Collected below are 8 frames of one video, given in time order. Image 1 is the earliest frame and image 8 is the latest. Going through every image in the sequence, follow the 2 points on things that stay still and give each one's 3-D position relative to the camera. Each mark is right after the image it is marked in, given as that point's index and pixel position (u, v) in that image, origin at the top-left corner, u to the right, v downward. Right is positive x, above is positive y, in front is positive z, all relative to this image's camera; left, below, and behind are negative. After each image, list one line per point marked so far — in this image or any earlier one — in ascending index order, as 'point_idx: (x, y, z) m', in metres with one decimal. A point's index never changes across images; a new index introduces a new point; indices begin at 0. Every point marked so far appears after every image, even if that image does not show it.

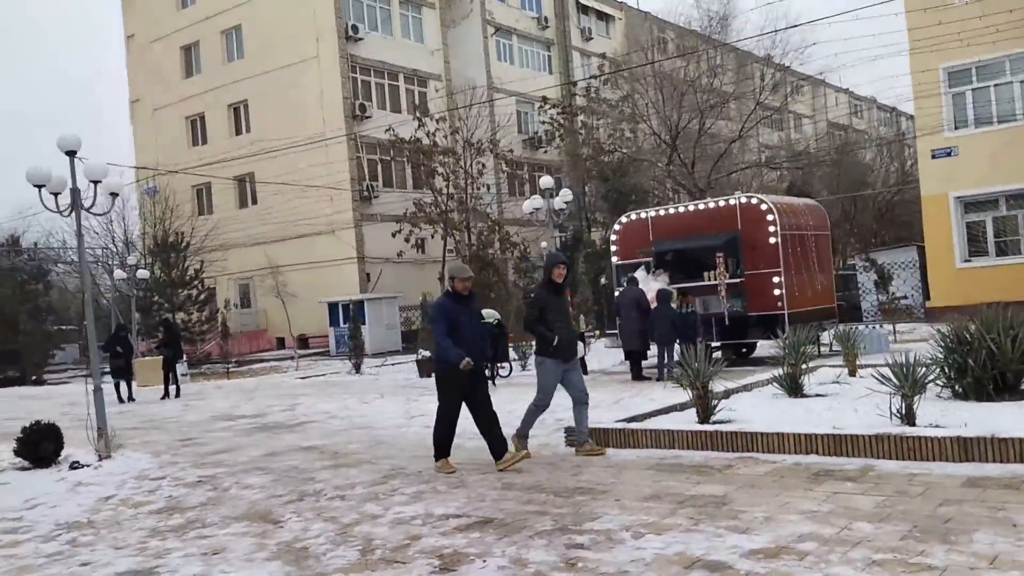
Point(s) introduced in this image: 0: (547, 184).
0: (+0.8, +2.3, +19.6) m
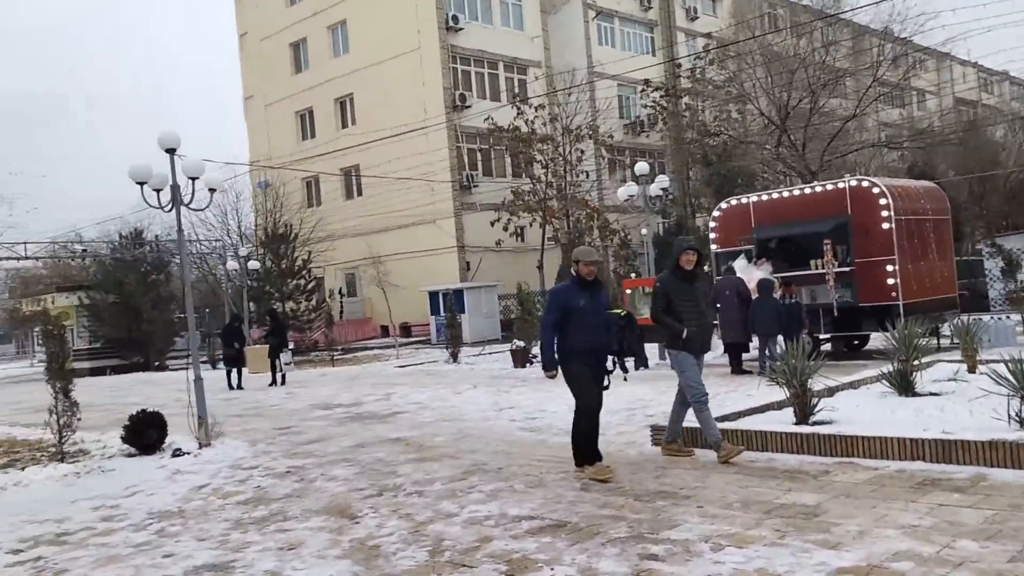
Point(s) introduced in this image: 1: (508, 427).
0: (+2.9, +2.5, +19.2) m
1: (0.0, -1.4, +9.1) m
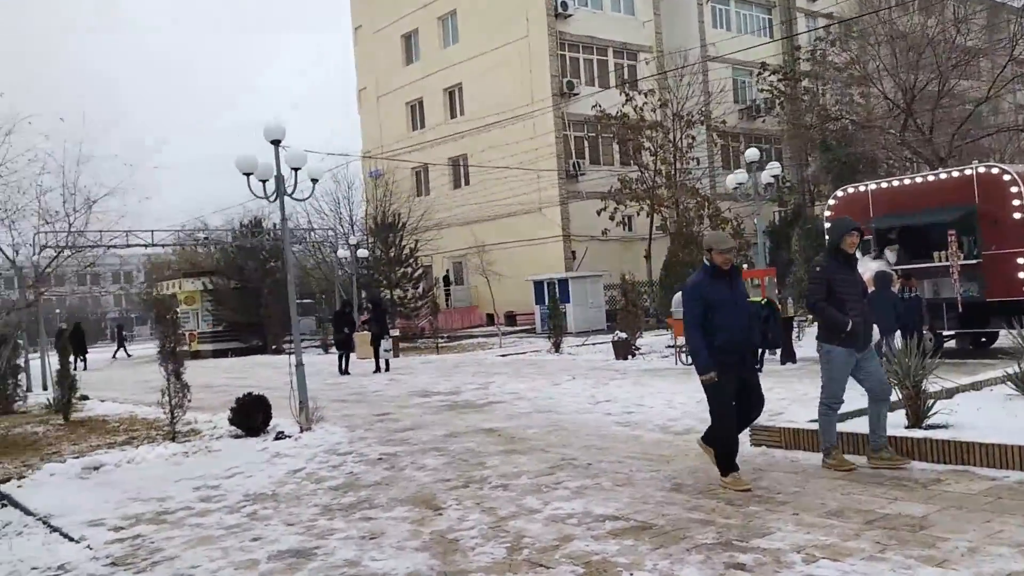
0: (+5.1, +2.7, +18.5) m
1: (+0.9, -1.3, +8.9) m
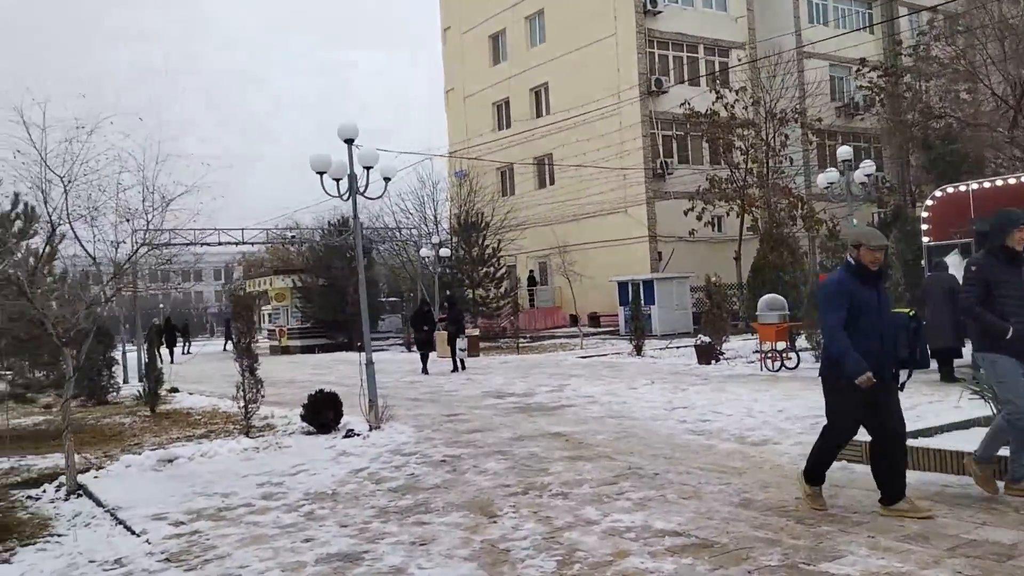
0: (+6.8, +2.6, +17.7) m
1: (+1.6, -1.4, +8.6) m
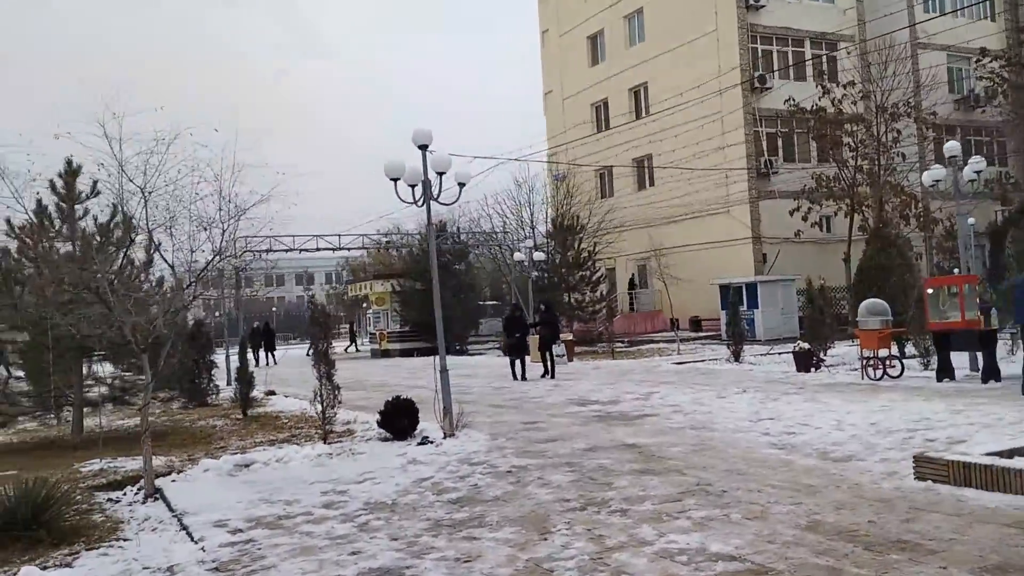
0: (+8.4, +2.6, +16.6) m
1: (+2.3, -1.4, +8.2) m
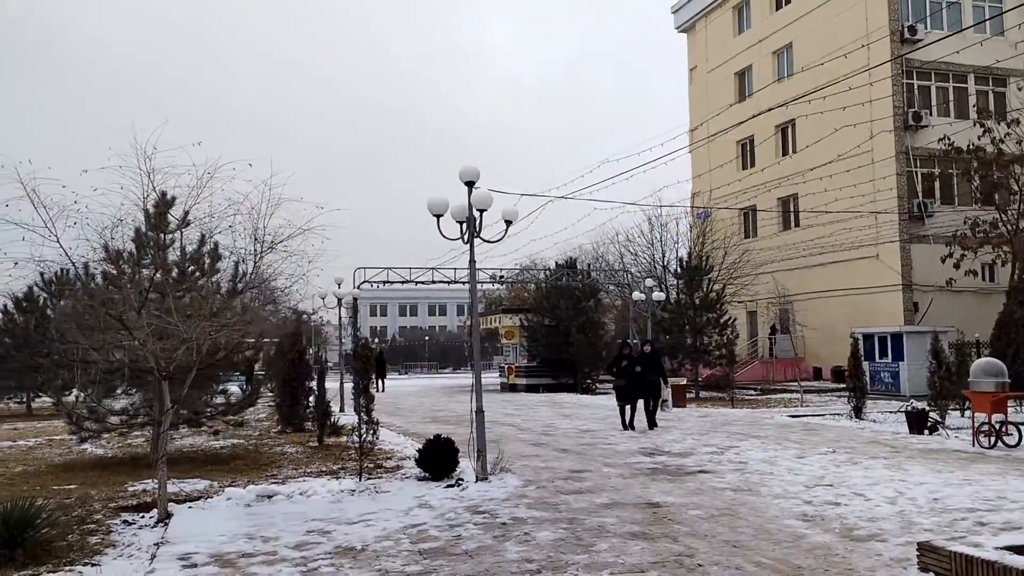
0: (+10.0, +1.6, +14.8) m
1: (+2.4, -1.9, +7.4) m
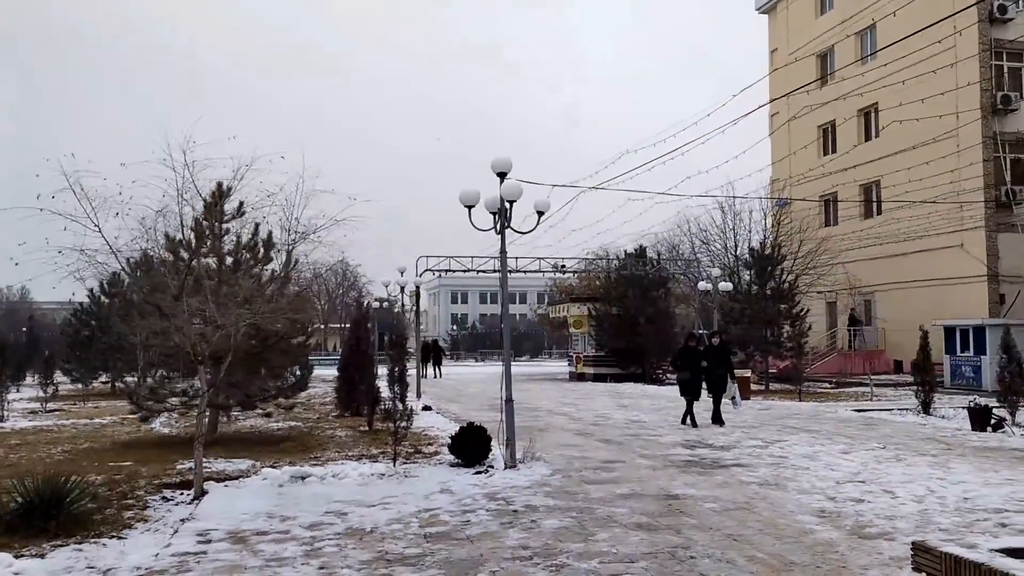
0: (+10.8, +1.7, +13.9) m
1: (+2.5, -1.8, +7.3) m
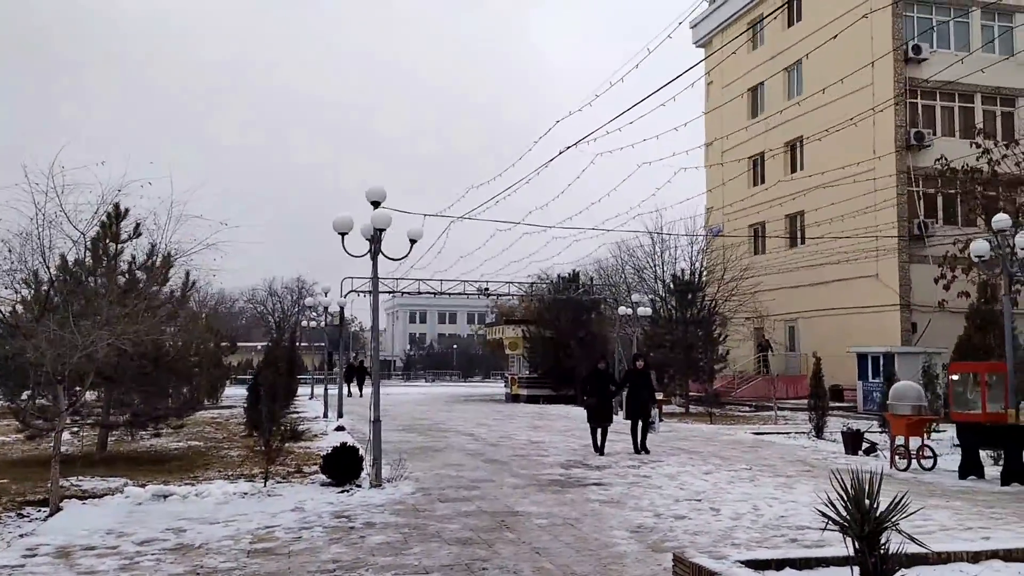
0: (+9.1, +1.1, +14.9) m
1: (+1.1, -2.1, +7.8) m
